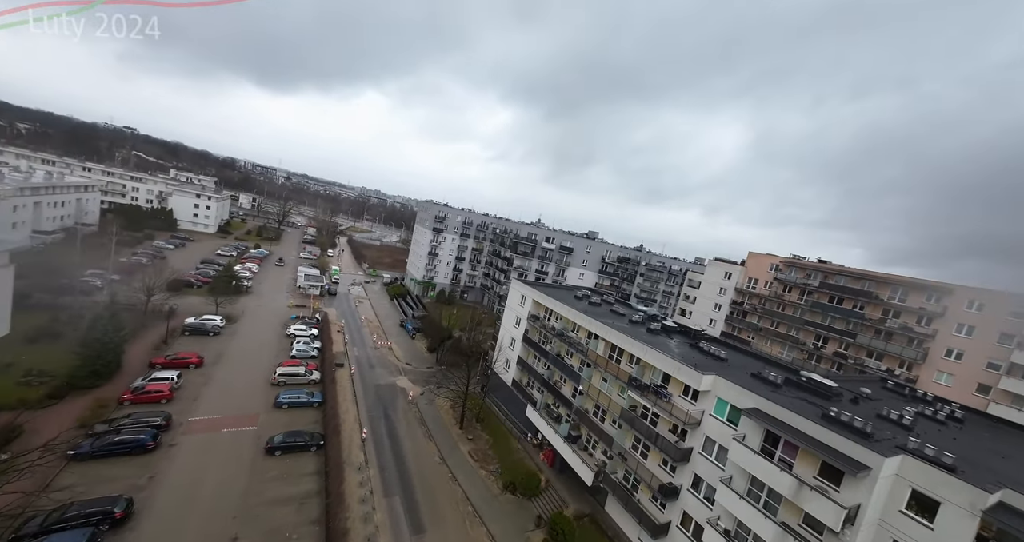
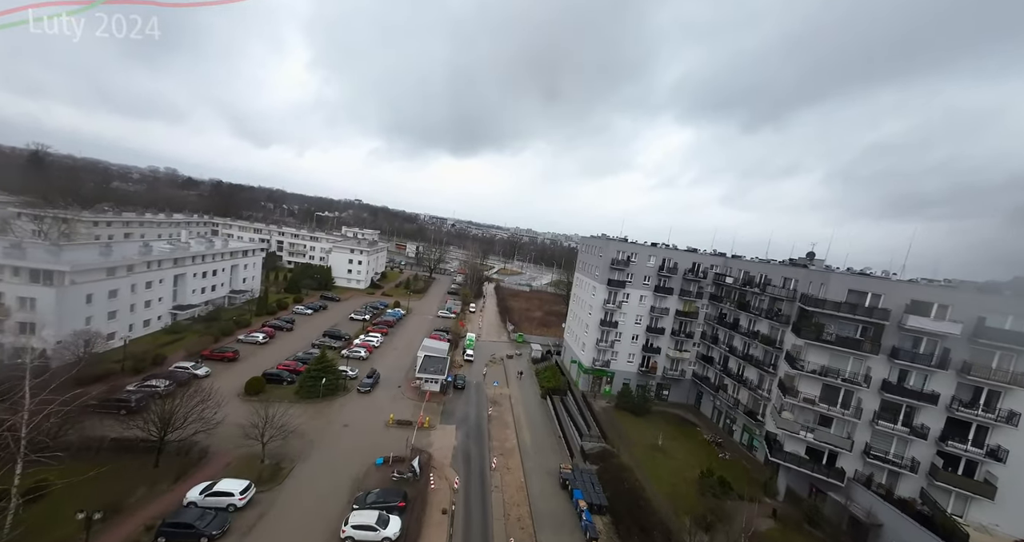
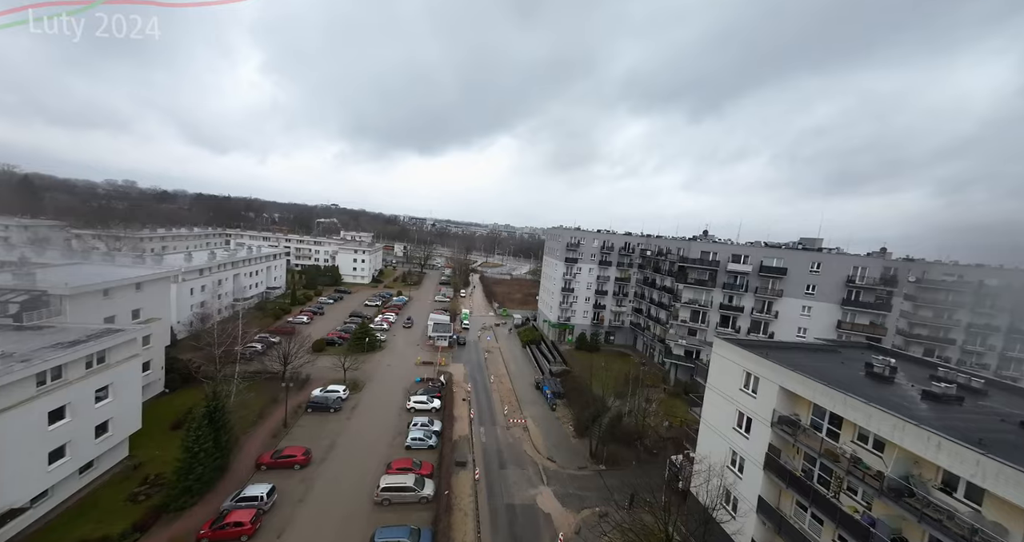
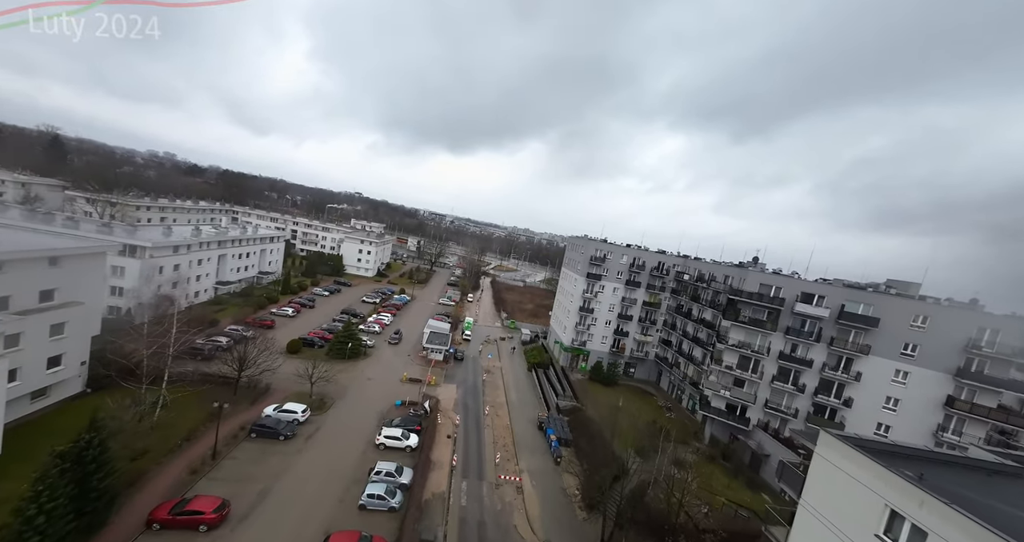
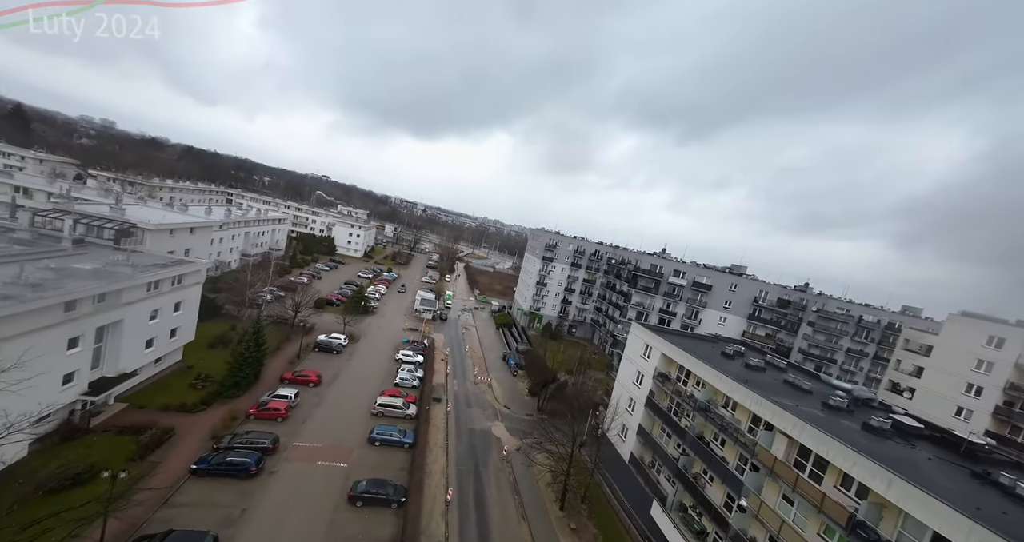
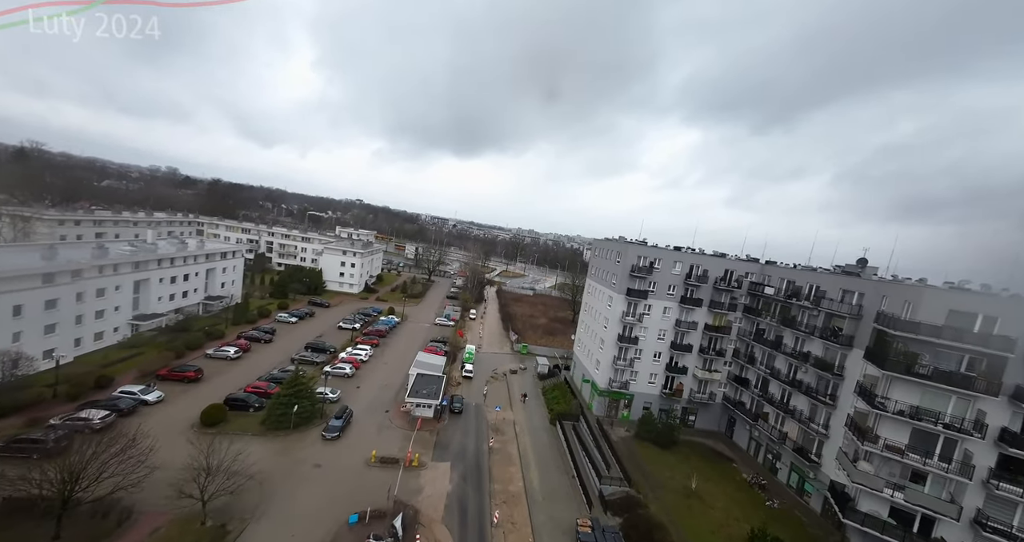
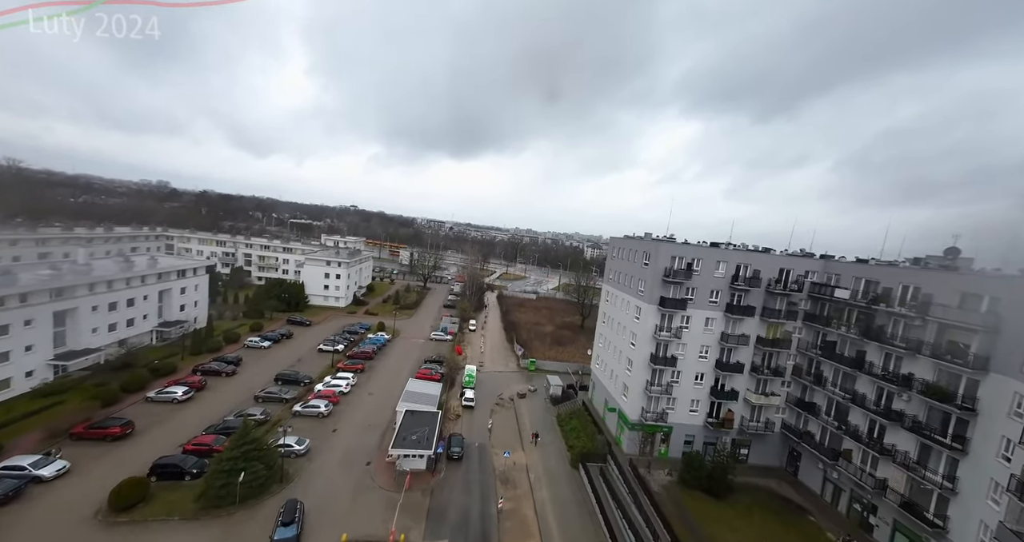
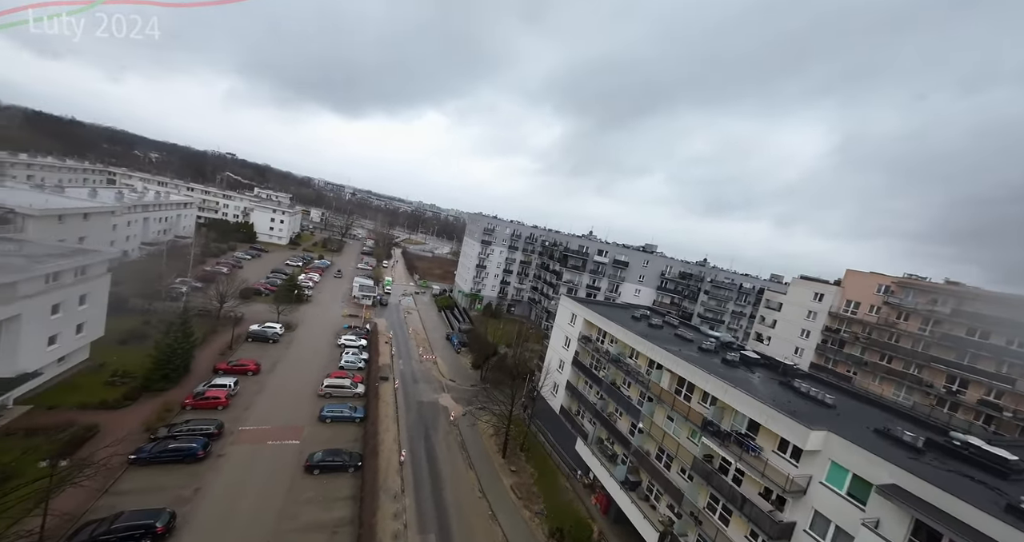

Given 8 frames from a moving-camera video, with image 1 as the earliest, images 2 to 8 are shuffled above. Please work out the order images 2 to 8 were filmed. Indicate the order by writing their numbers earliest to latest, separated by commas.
8, 5, 3, 4, 2, 6, 7
